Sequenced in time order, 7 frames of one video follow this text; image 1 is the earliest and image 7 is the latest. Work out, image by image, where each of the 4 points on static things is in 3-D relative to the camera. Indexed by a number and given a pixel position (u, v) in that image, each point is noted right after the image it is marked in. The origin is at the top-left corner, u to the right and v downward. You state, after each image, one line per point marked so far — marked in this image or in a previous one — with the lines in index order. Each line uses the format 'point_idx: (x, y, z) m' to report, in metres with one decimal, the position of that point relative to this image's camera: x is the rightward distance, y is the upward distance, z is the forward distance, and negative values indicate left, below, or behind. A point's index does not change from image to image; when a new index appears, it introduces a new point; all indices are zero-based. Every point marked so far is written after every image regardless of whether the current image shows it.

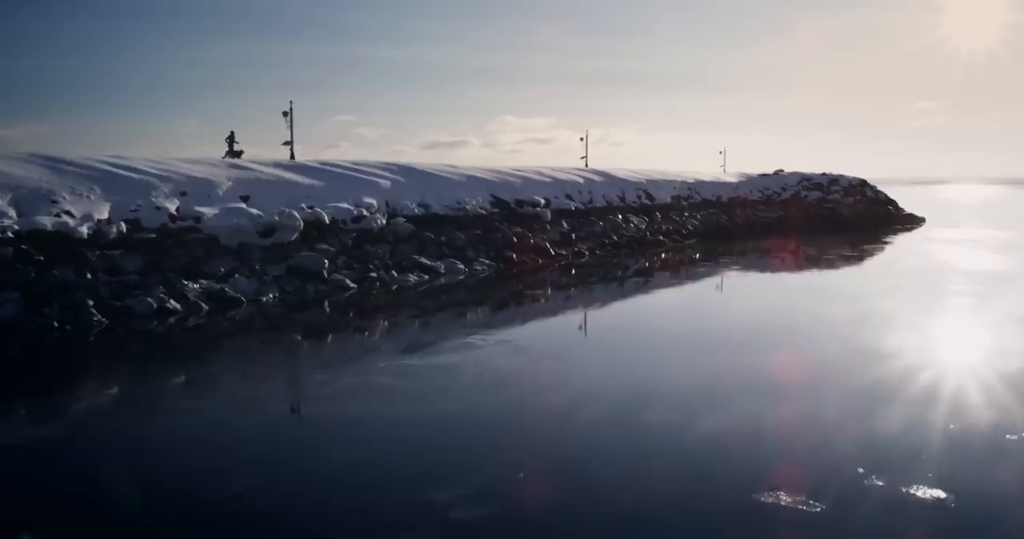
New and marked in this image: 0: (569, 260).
0: (+1.0, +0.2, +14.5) m
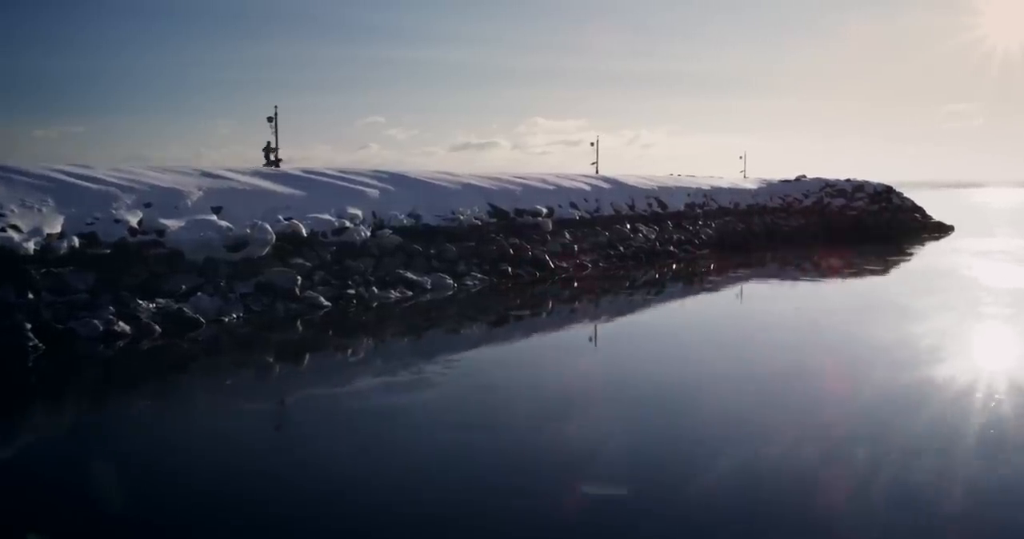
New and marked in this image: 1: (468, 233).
0: (+1.0, -0.1, +13.7) m
1: (-0.7, +0.6, +12.8) m
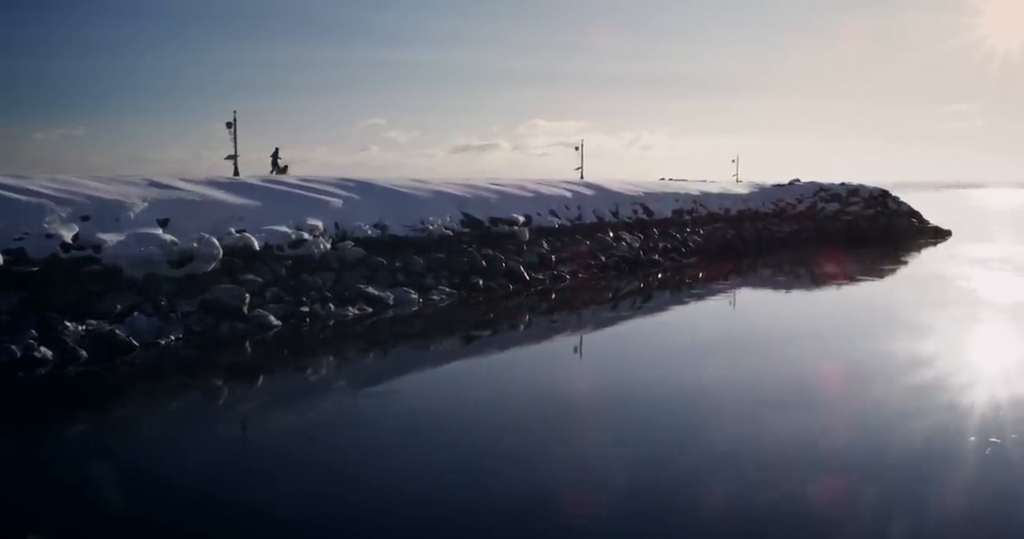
0: (+0.6, -0.2, +13.1) m
1: (-1.1, +0.4, +12.2) m
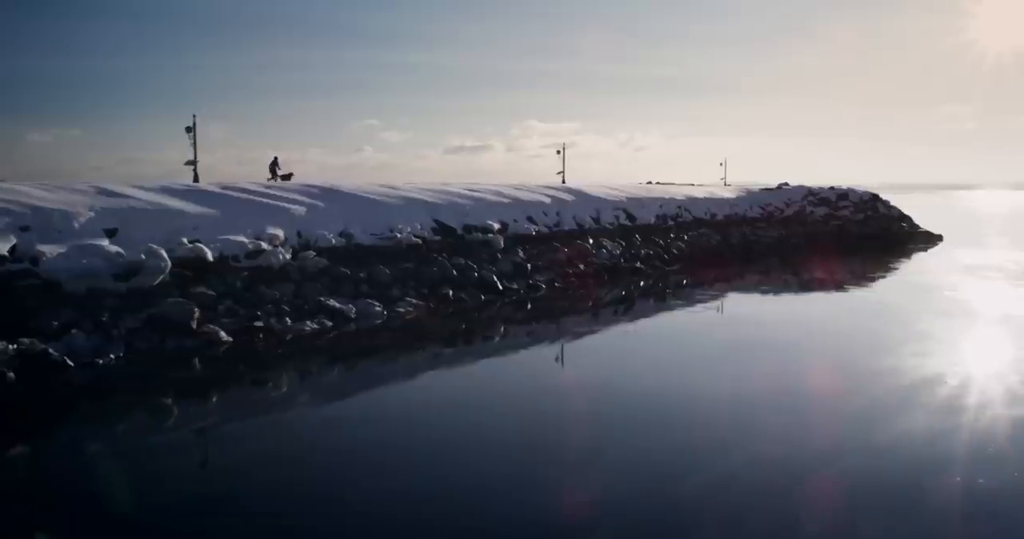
0: (+0.2, -0.4, +12.6) m
1: (-1.5, +0.2, +11.7) m
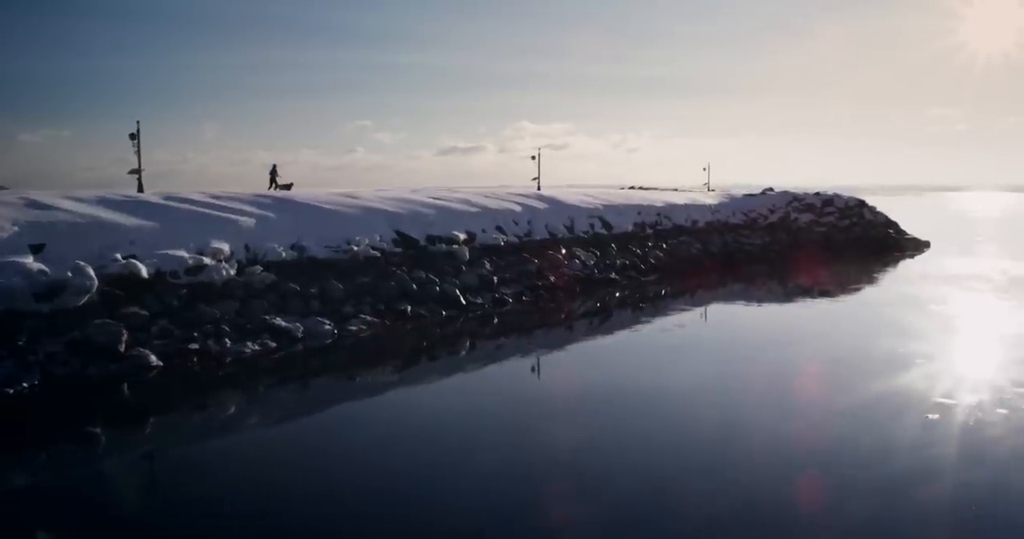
0: (-0.4, -0.6, +12.1) m
1: (-2.0, 0.0, +11.1) m
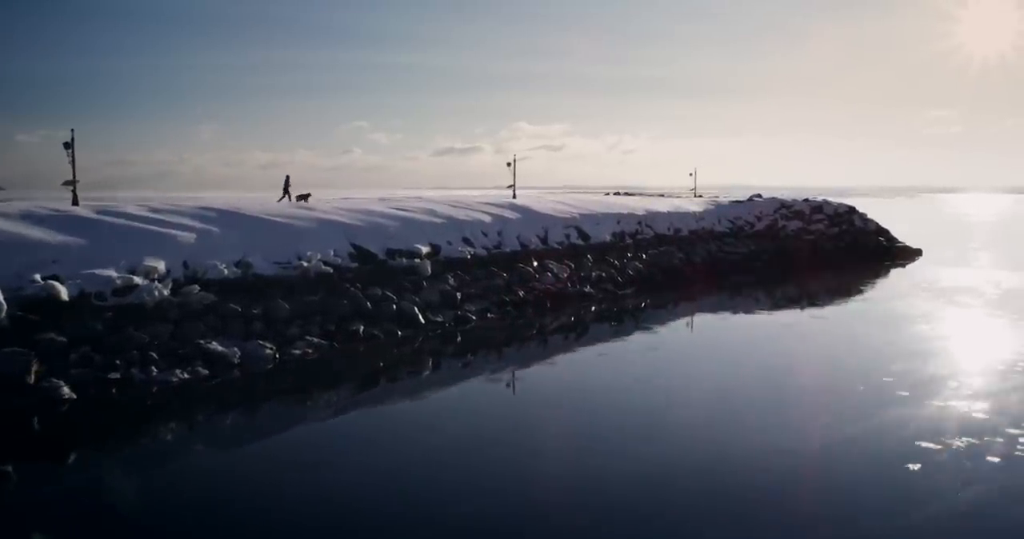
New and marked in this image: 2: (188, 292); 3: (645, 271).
0: (-0.9, -0.8, +11.4) m
1: (-2.5, -0.2, +10.4) m
2: (-3.7, -0.3, +9.2) m
3: (+2.7, 0.0, +16.3) m
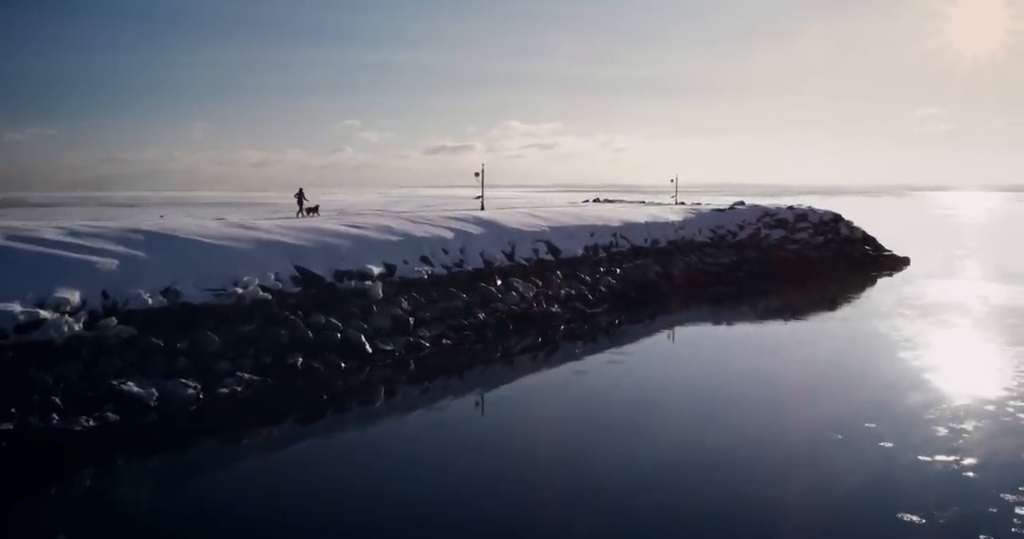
0: (-1.5, -1.1, +10.7) m
1: (-3.1, -0.5, +9.7) m
2: (-4.2, -0.6, +8.4) m
3: (+2.1, -0.3, +15.5) m
